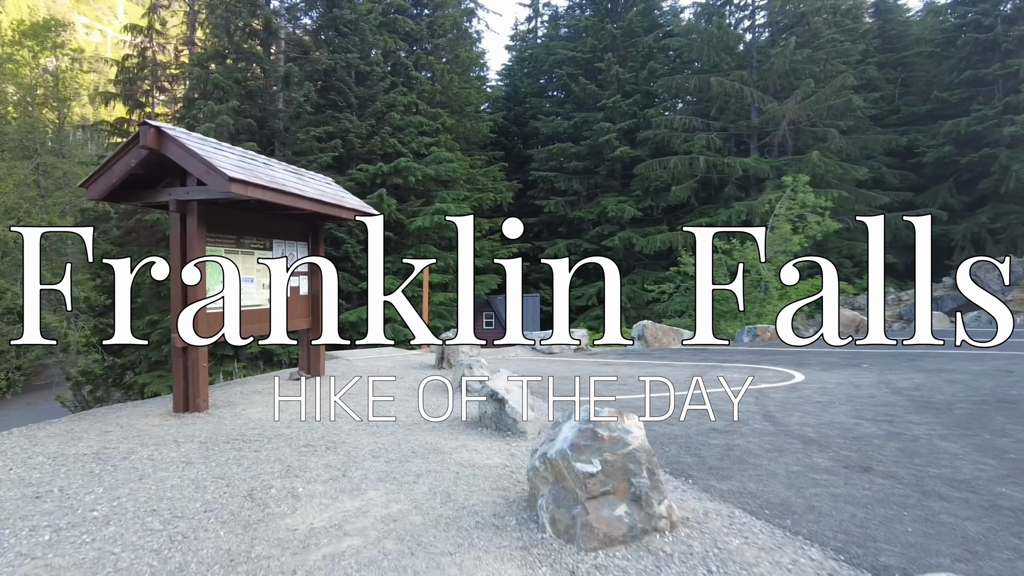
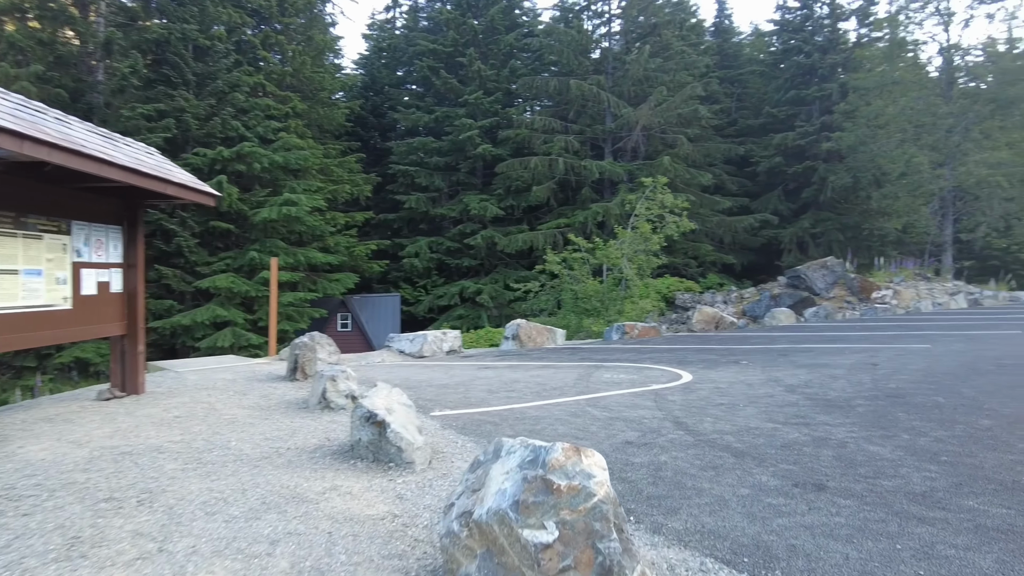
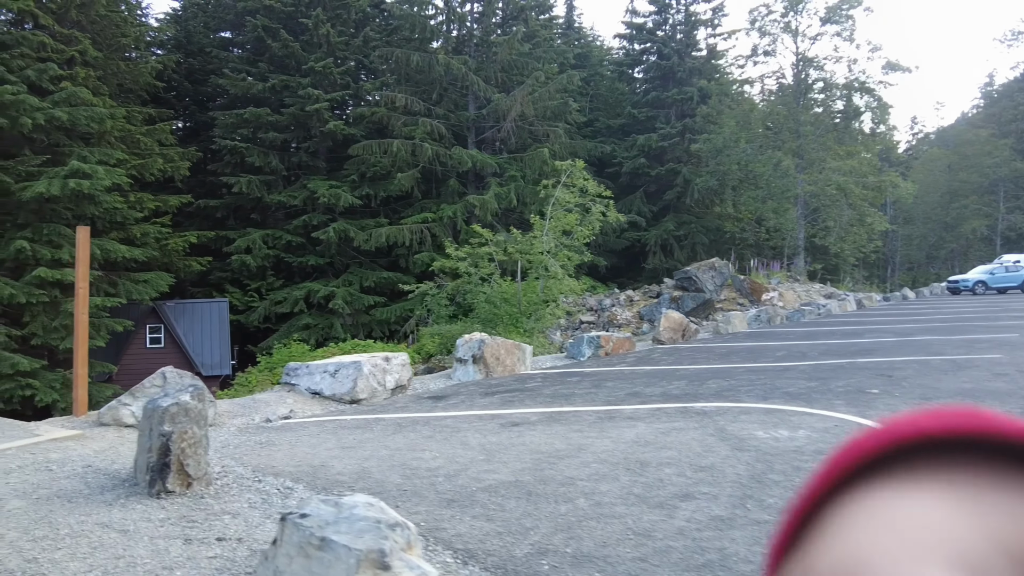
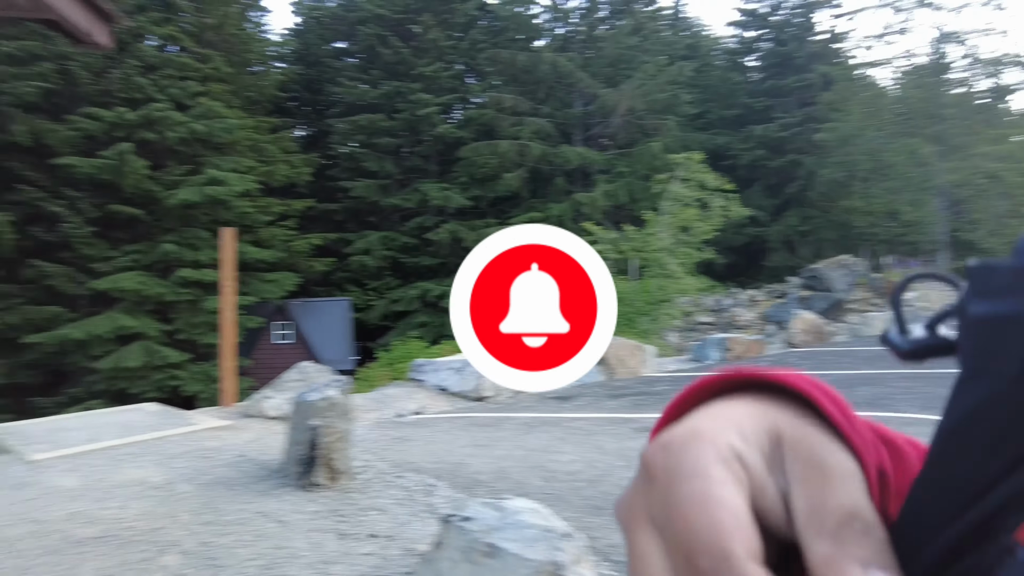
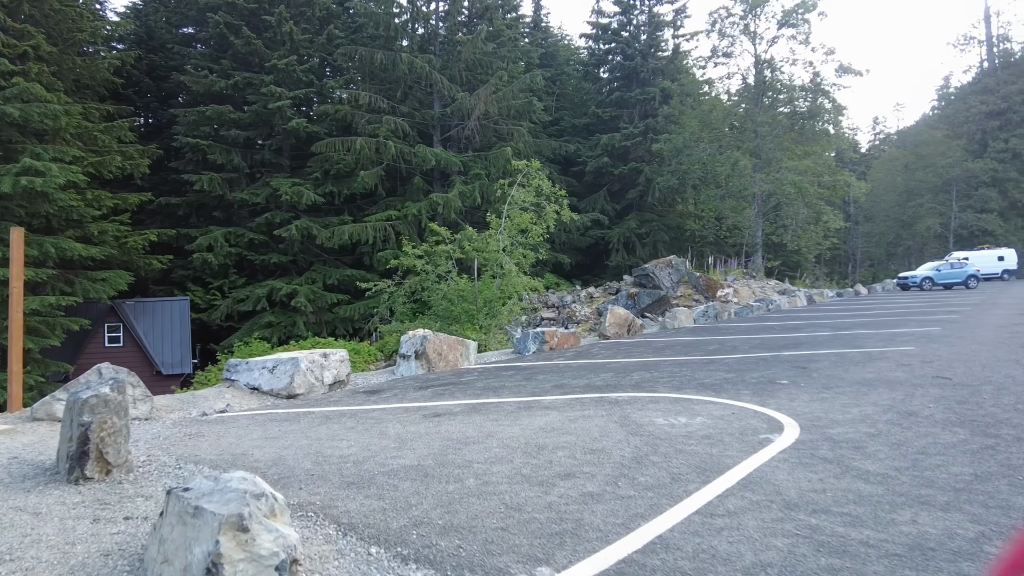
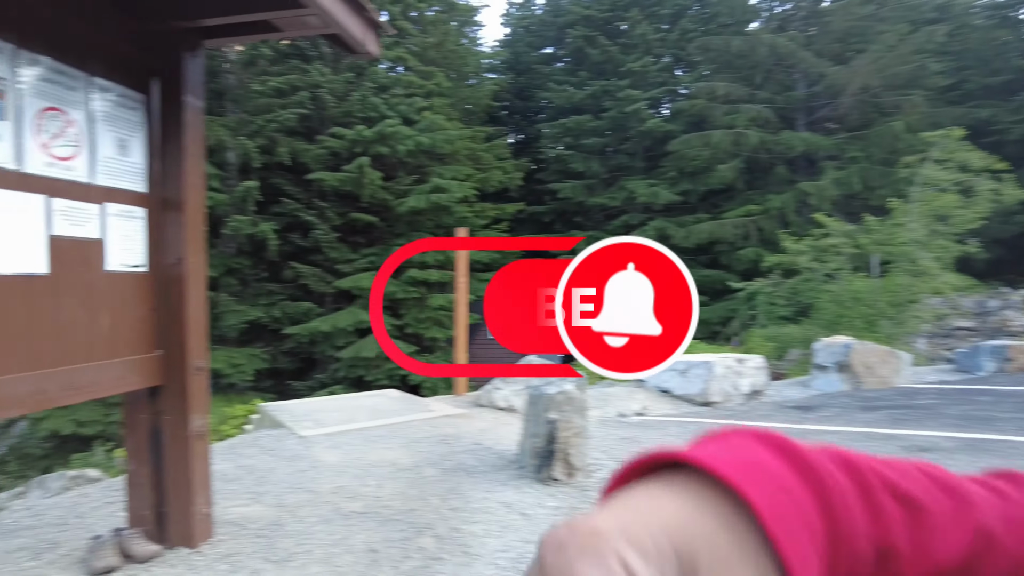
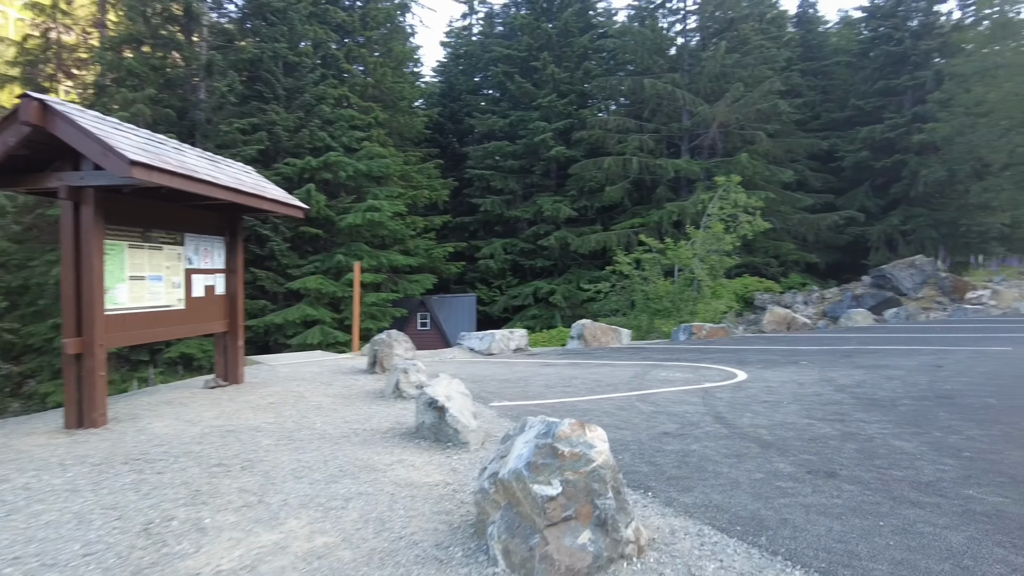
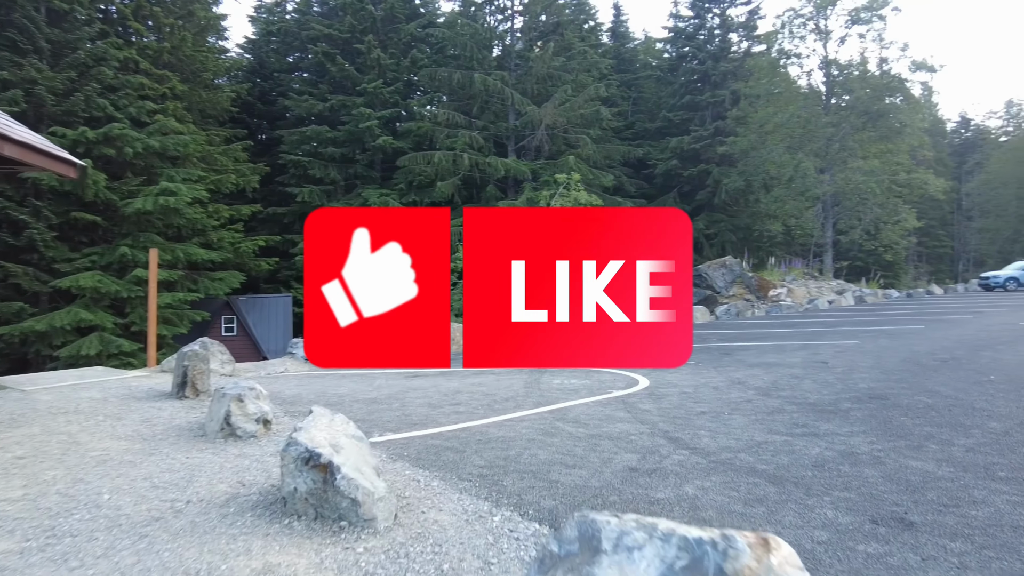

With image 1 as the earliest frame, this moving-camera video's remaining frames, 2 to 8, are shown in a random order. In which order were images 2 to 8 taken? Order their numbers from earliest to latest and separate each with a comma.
7, 2, 8, 5, 3, 4, 6
